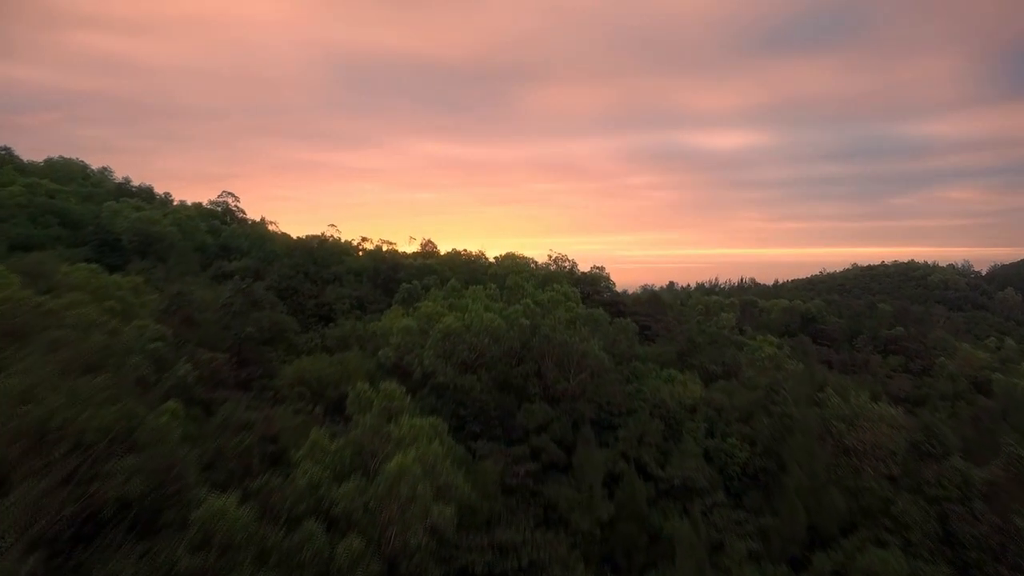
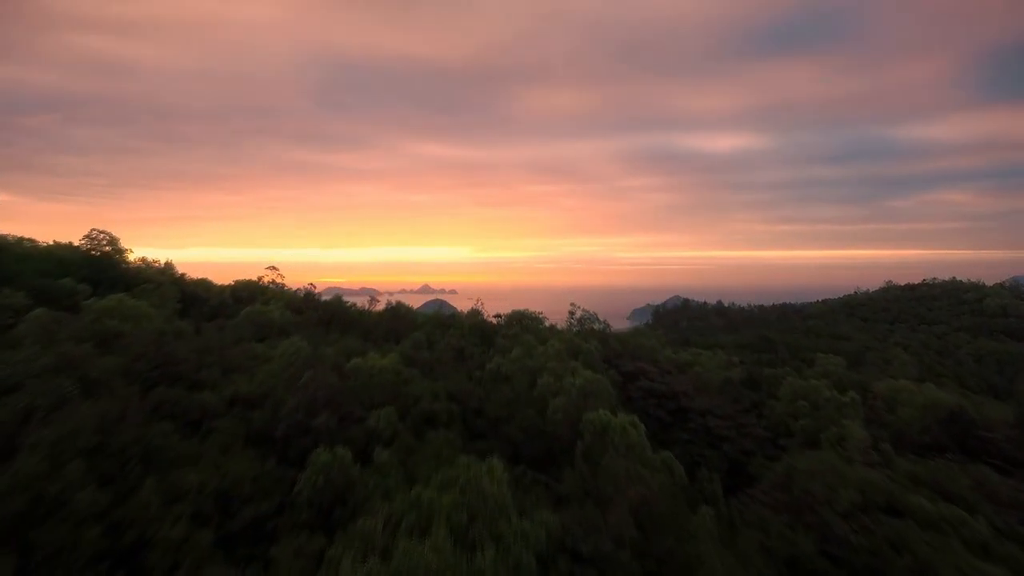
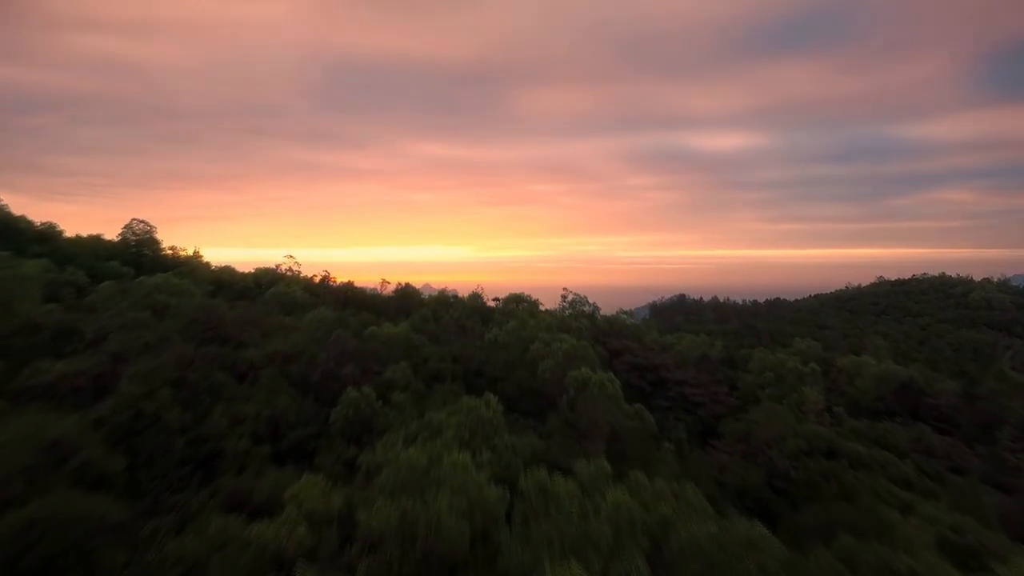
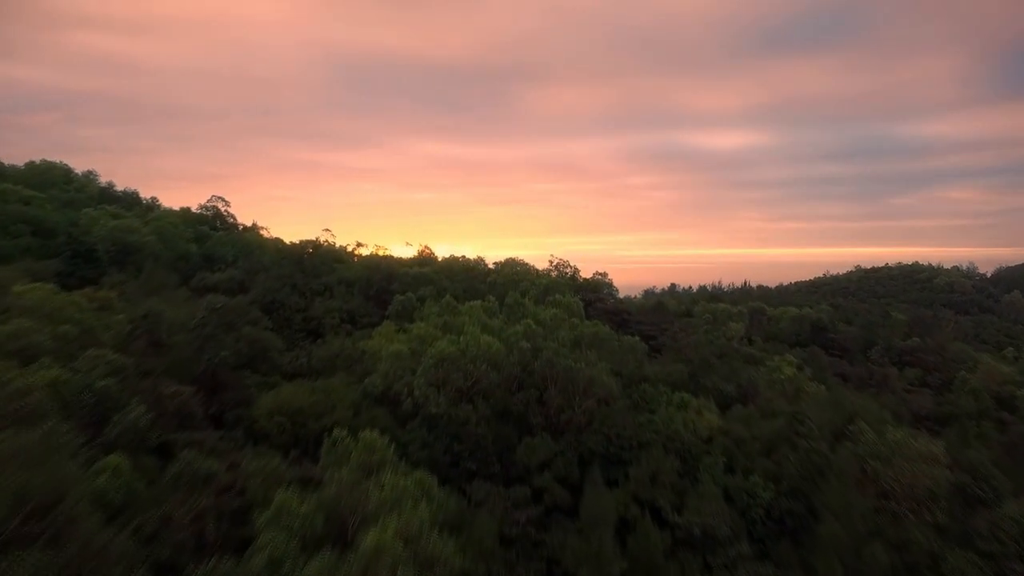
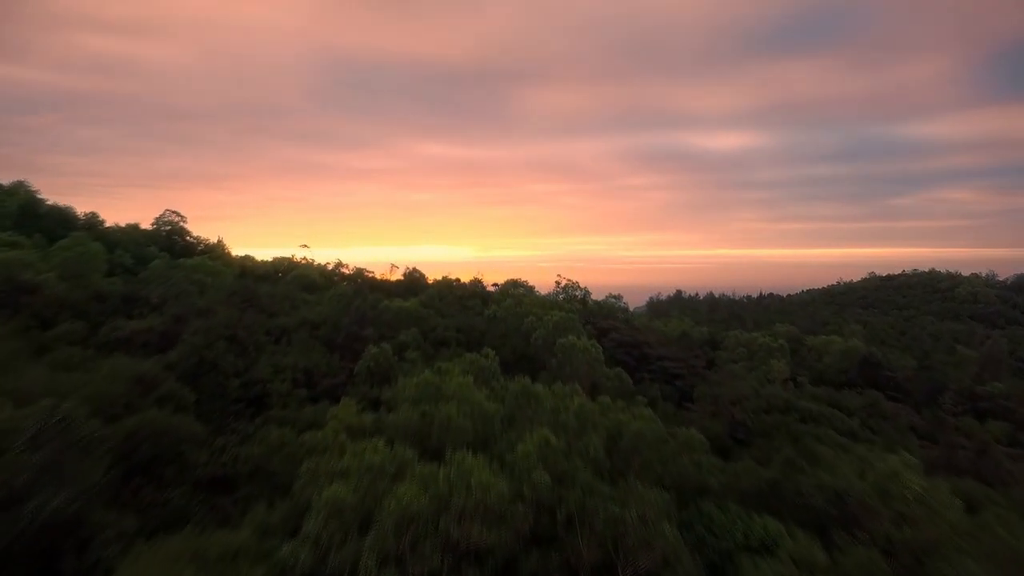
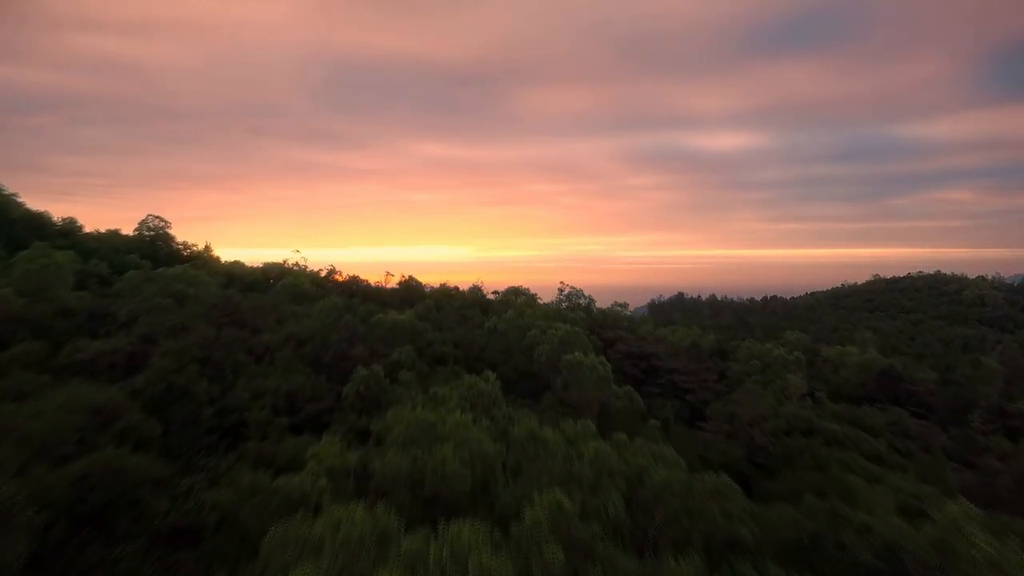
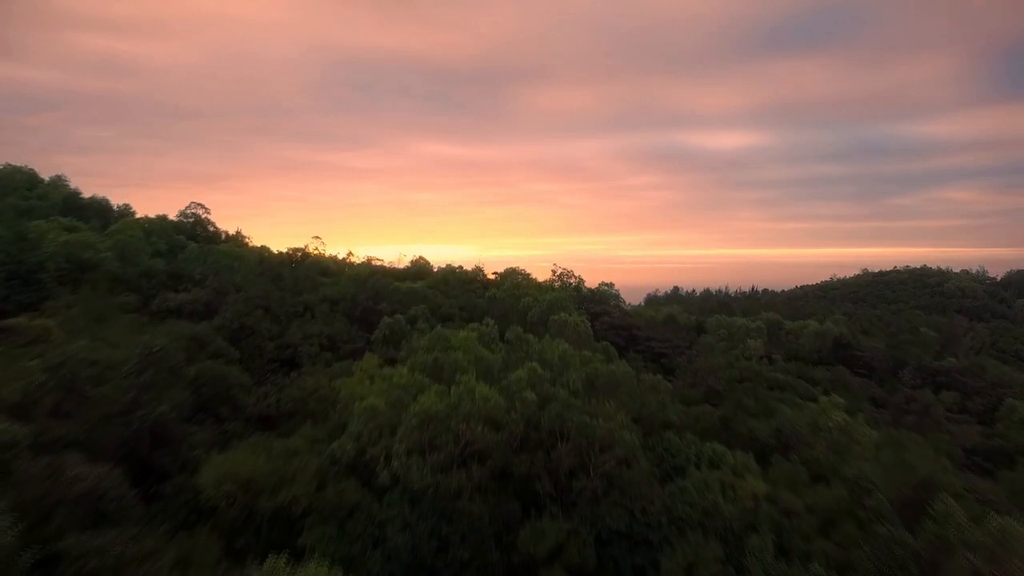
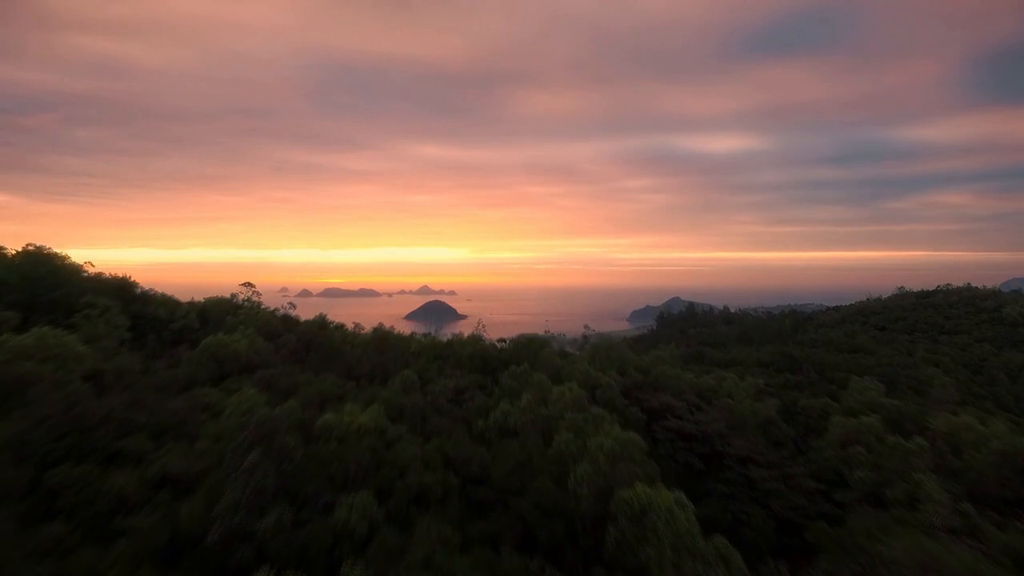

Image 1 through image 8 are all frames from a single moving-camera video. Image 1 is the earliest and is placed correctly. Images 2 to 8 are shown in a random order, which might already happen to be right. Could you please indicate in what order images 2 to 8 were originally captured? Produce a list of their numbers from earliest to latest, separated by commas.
4, 7, 5, 6, 3, 2, 8
